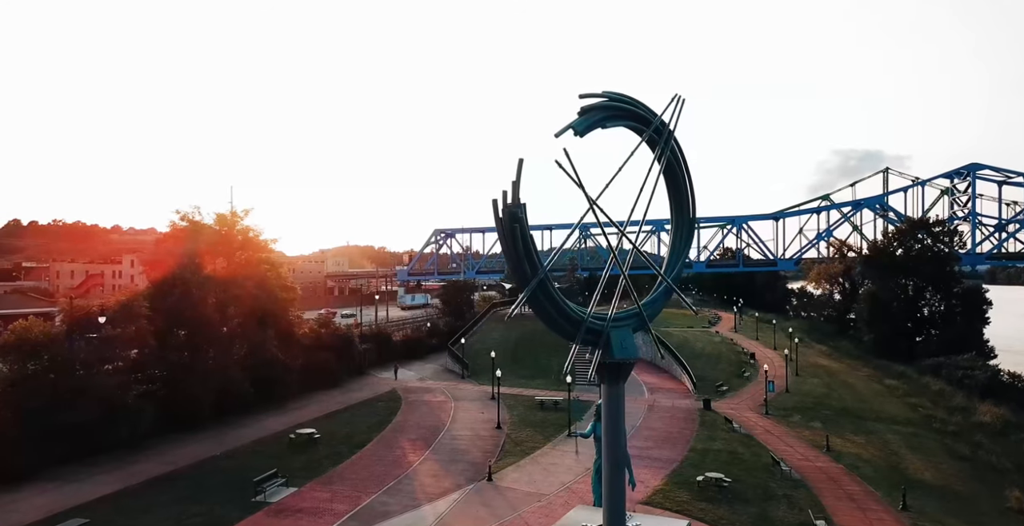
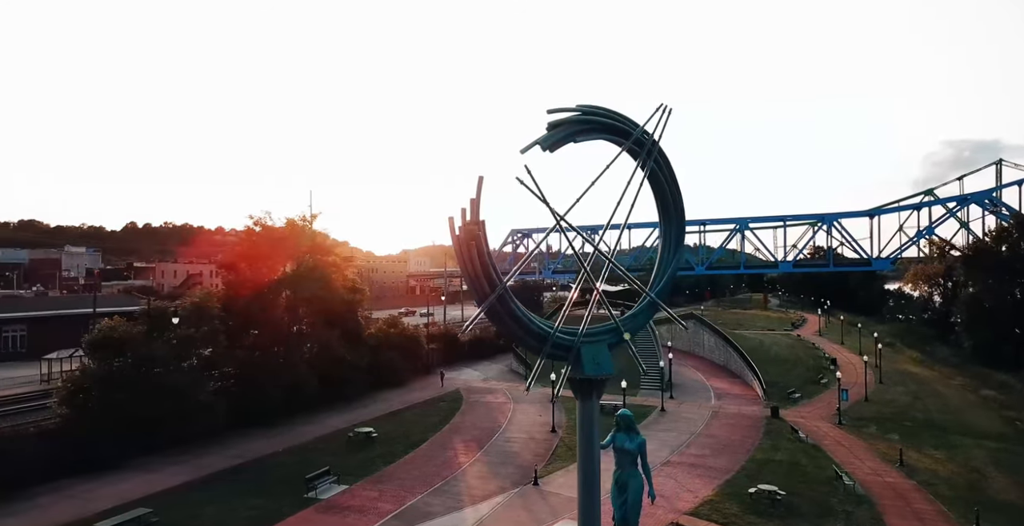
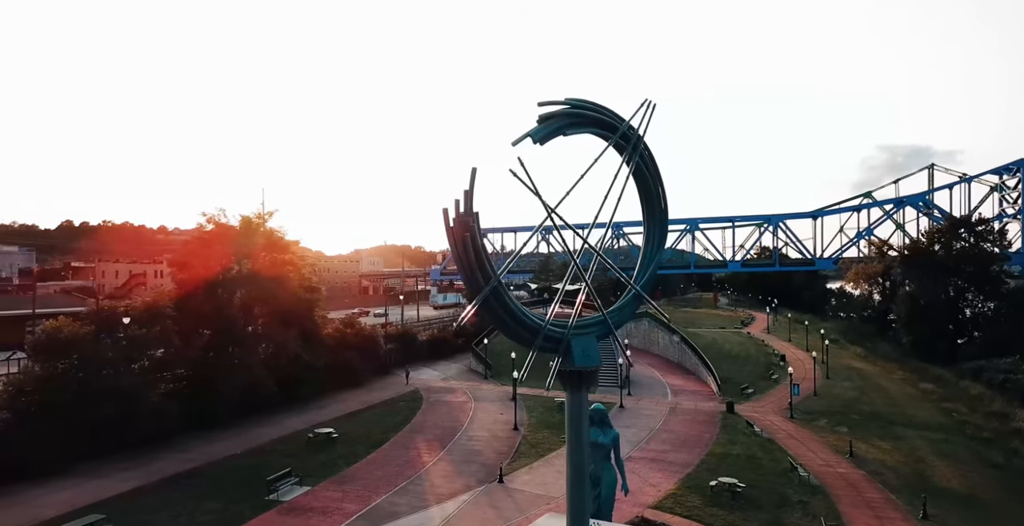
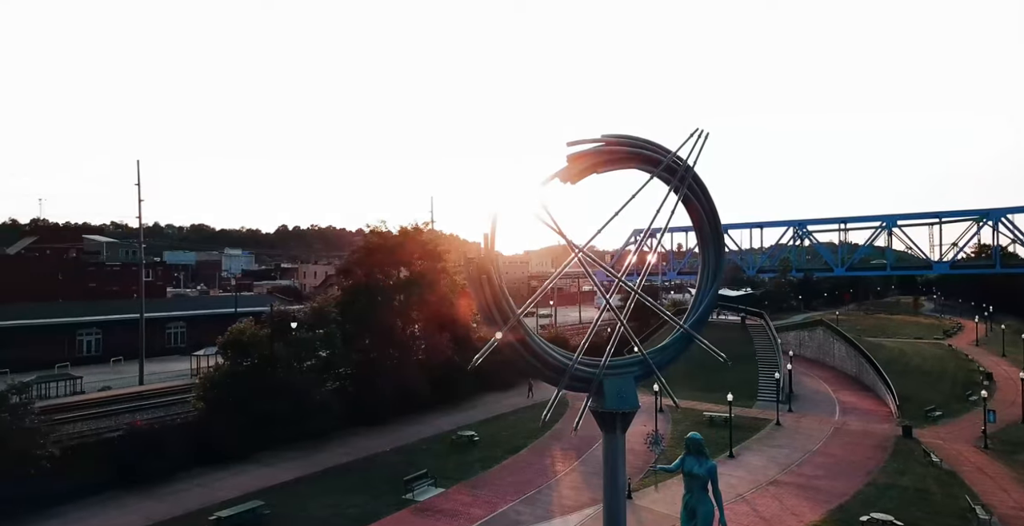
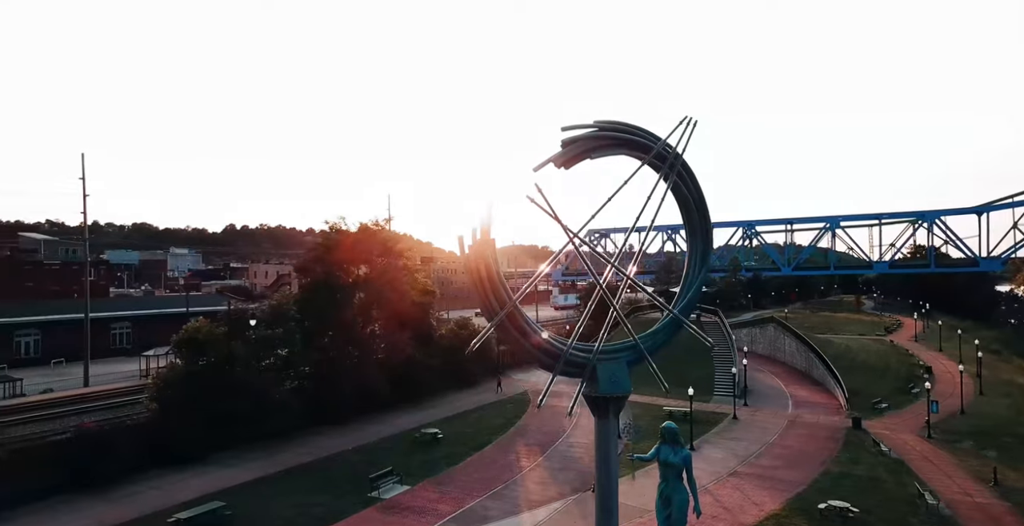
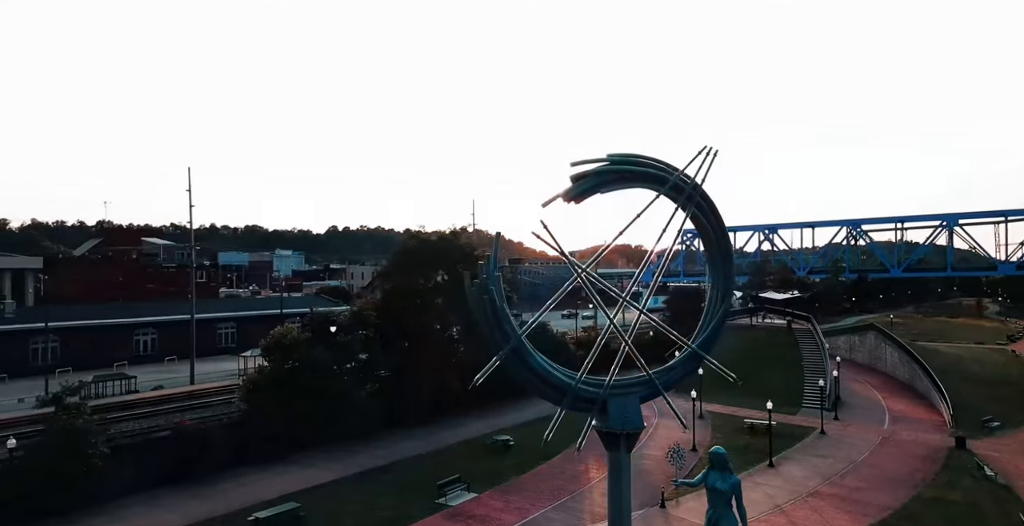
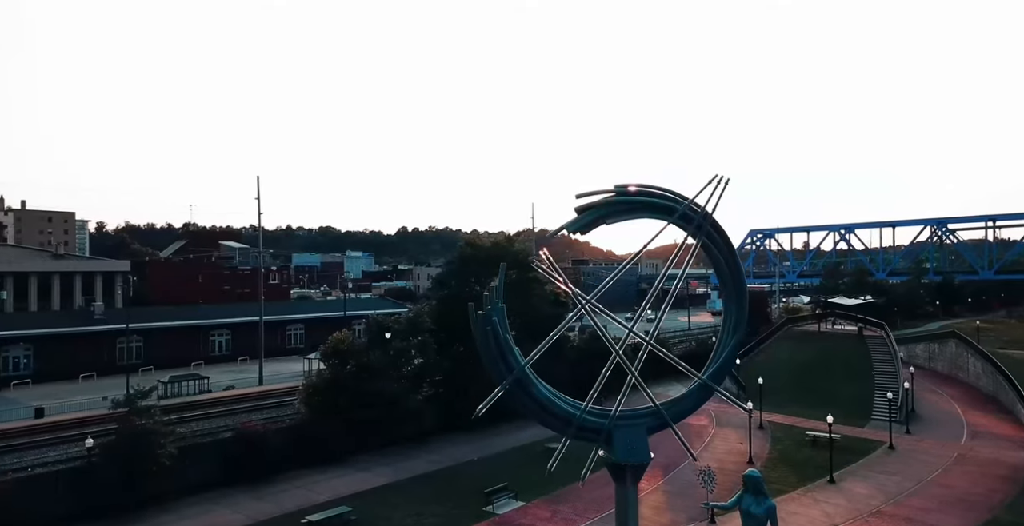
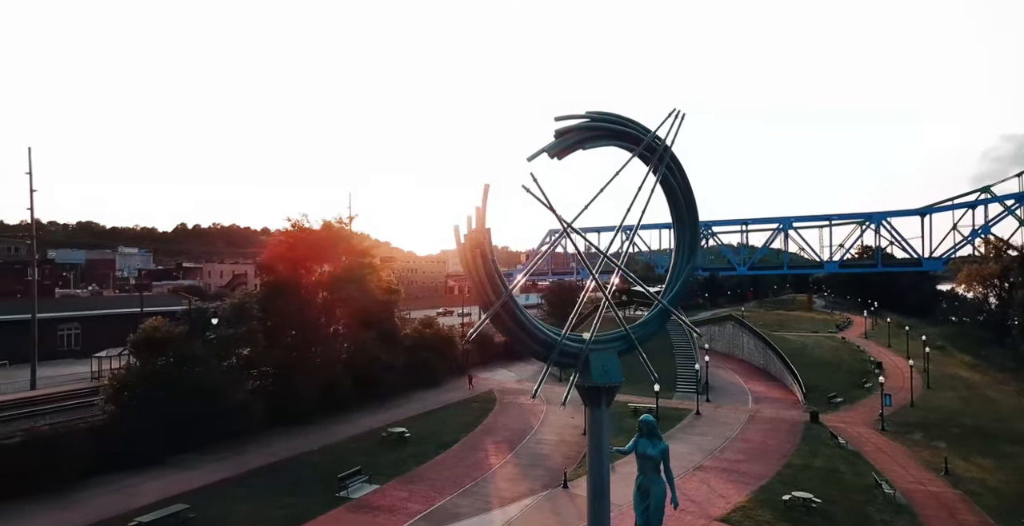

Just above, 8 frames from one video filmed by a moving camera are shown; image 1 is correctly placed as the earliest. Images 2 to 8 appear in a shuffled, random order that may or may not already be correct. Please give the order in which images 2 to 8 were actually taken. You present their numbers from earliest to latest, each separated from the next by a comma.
3, 2, 8, 5, 4, 6, 7
